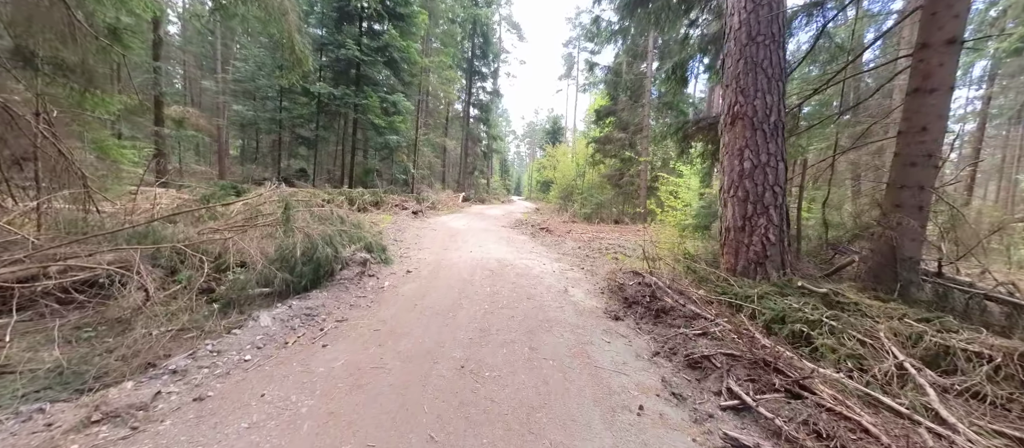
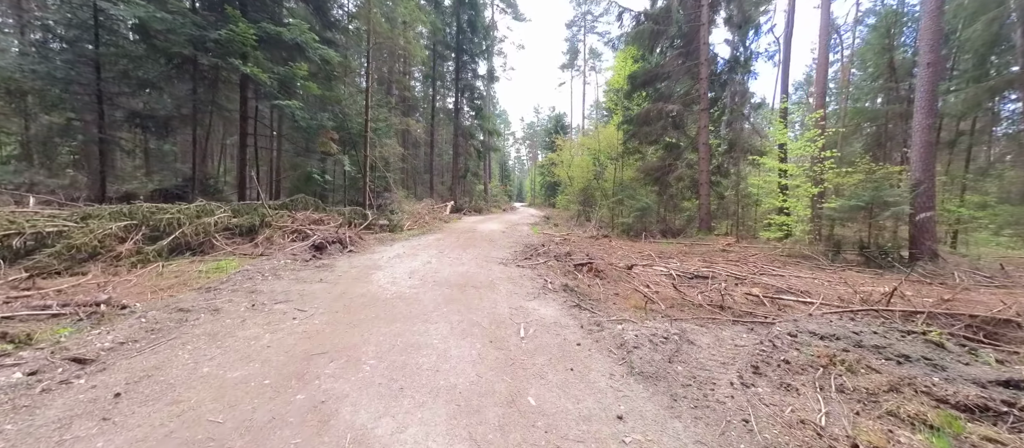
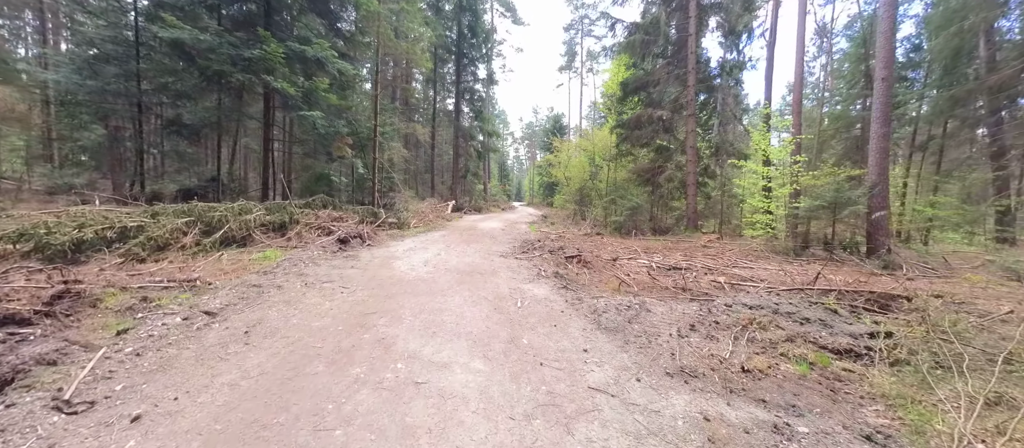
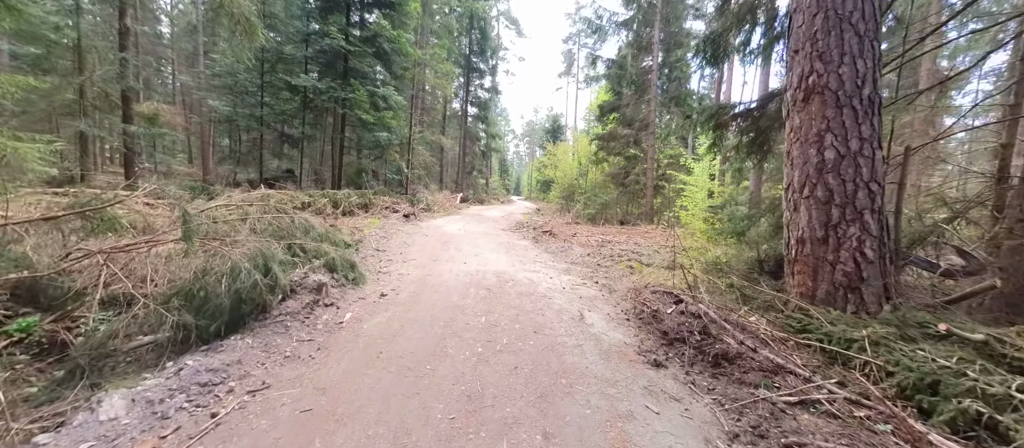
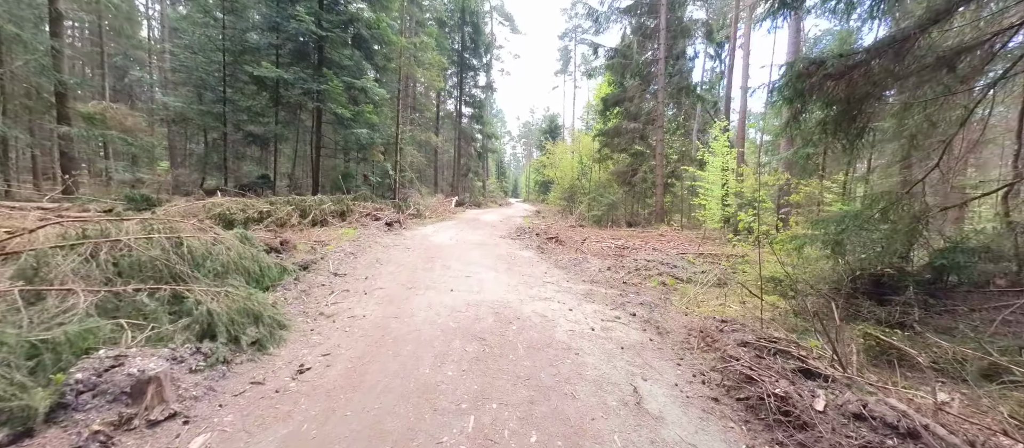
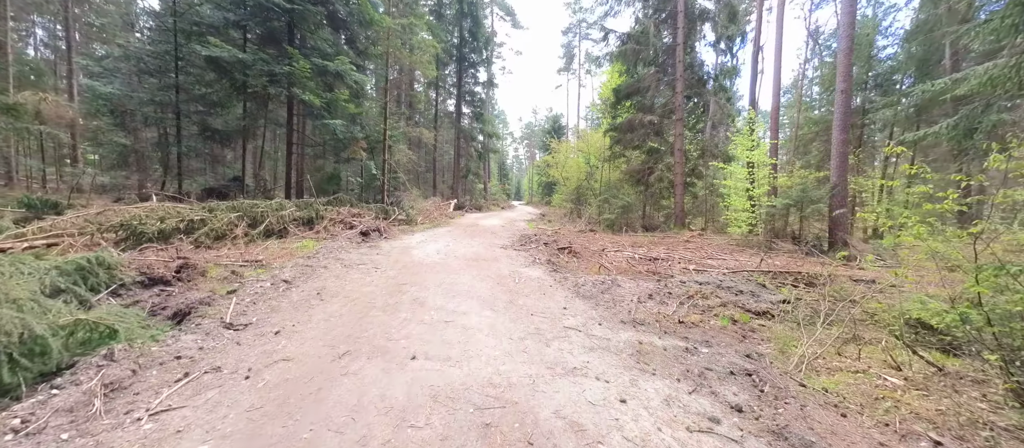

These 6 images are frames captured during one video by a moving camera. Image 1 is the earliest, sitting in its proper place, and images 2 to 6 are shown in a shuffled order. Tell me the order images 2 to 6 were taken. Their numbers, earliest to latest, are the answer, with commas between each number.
4, 5, 6, 3, 2
